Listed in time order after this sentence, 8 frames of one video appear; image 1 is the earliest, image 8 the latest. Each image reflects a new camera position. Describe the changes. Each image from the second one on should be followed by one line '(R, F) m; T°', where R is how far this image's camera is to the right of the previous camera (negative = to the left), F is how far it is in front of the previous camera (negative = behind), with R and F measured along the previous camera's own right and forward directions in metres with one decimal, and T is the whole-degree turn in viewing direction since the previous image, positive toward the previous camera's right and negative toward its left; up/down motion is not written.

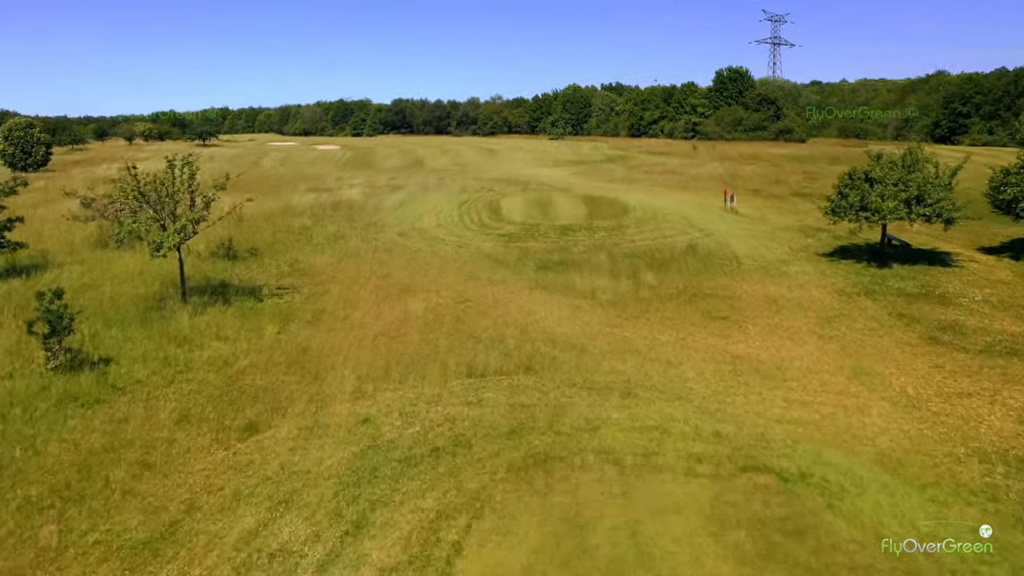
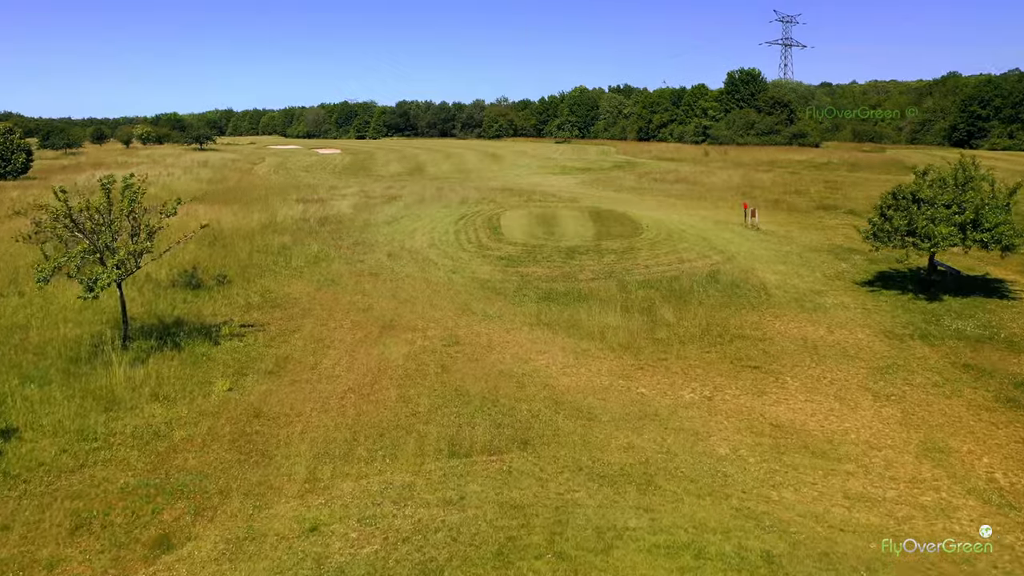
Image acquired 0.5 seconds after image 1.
(+0.2, +2.1) m; 0°
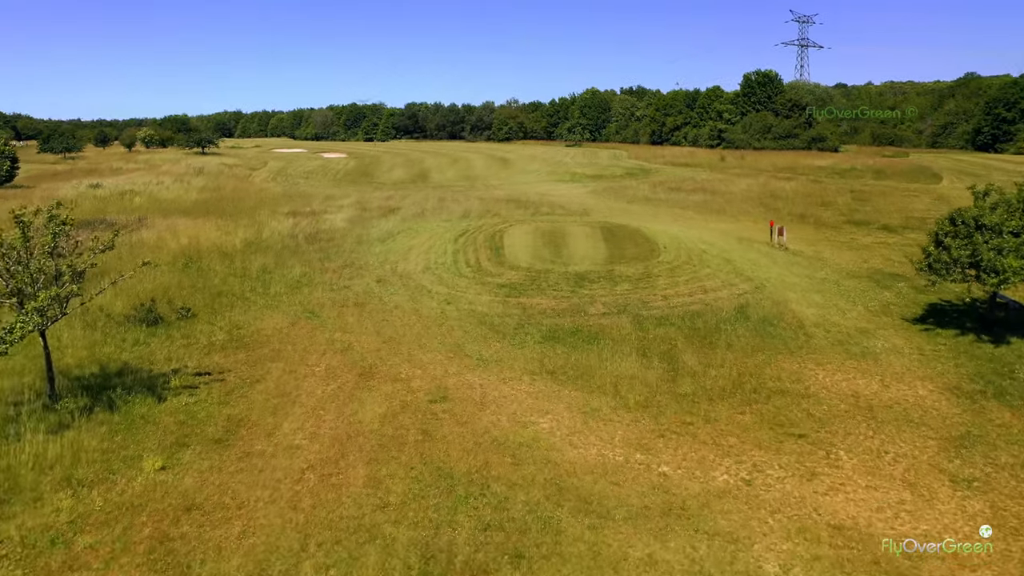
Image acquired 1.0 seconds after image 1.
(+0.2, +2.1) m; -1°
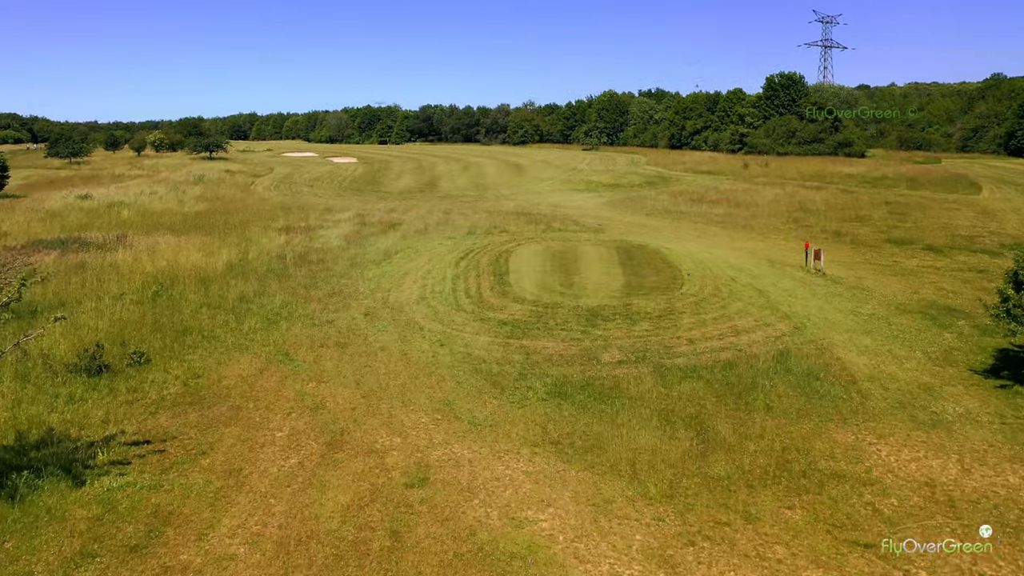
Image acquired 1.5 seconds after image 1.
(+0.3, +2.1) m; -1°
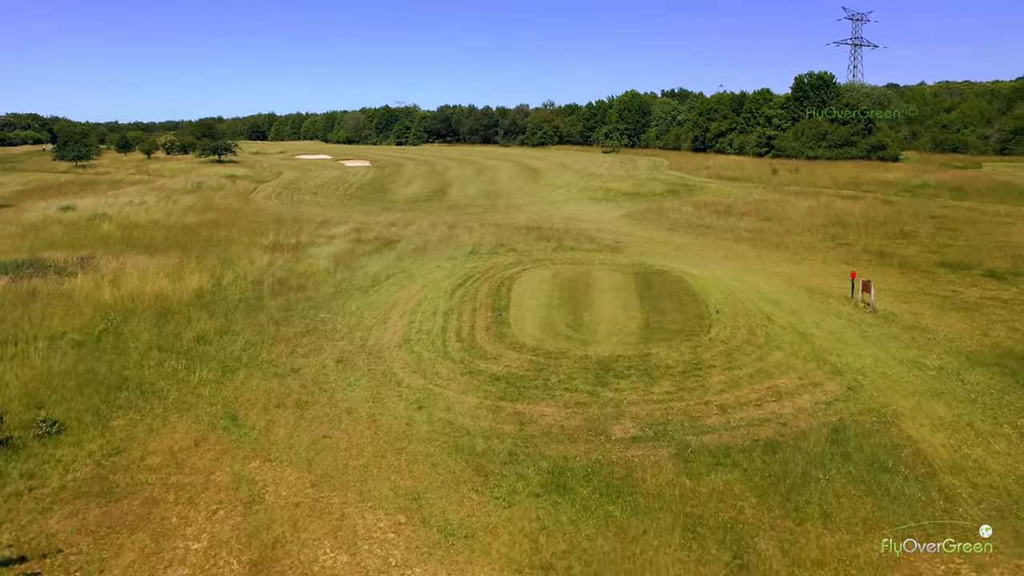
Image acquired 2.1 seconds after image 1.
(+0.4, +2.5) m; -1°
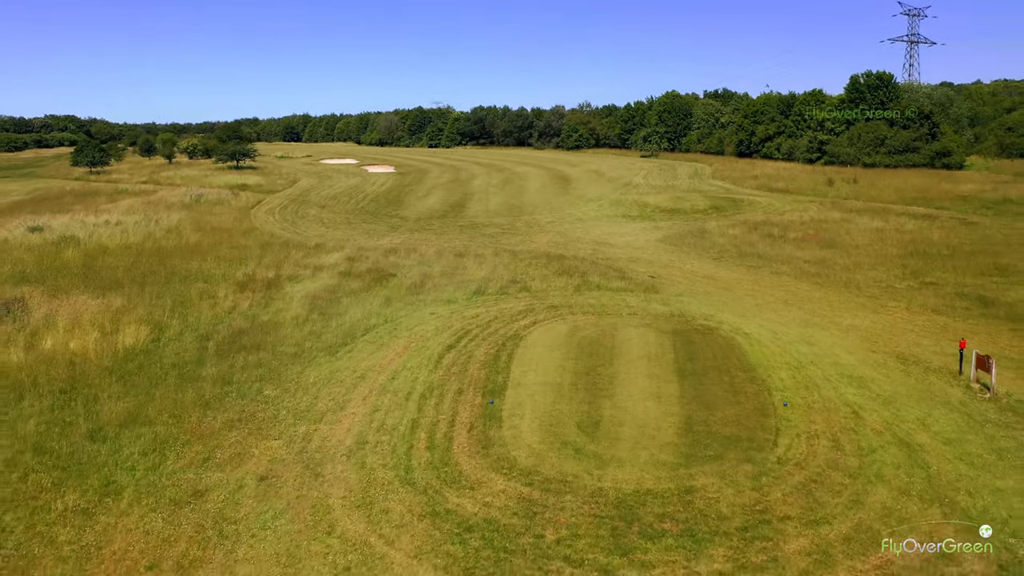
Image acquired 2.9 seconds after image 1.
(+0.6, +4.0) m; -3°
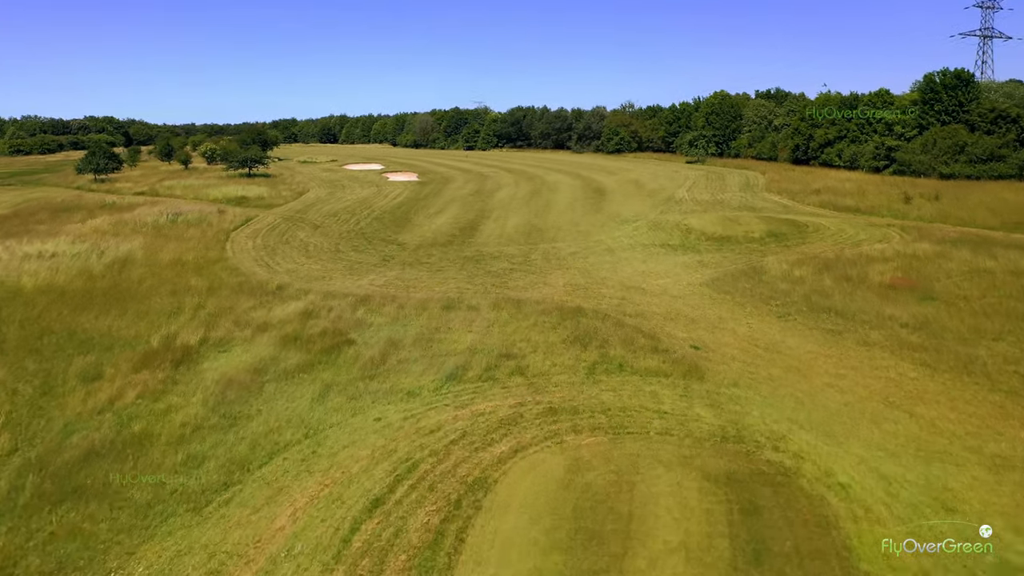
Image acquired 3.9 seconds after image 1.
(+1.0, +5.6) m; -3°
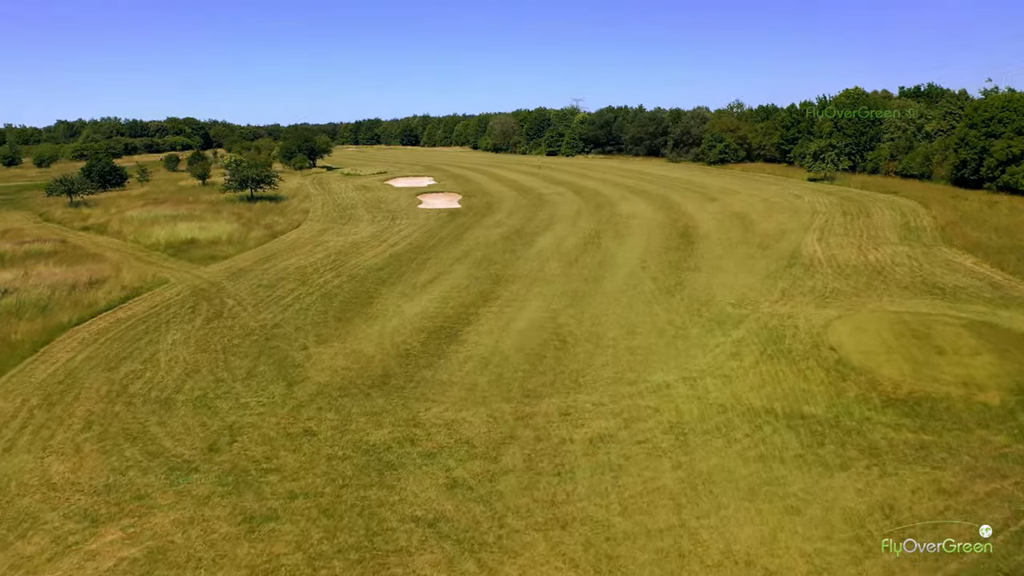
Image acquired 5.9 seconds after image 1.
(+2.3, +14.5) m; -7°
